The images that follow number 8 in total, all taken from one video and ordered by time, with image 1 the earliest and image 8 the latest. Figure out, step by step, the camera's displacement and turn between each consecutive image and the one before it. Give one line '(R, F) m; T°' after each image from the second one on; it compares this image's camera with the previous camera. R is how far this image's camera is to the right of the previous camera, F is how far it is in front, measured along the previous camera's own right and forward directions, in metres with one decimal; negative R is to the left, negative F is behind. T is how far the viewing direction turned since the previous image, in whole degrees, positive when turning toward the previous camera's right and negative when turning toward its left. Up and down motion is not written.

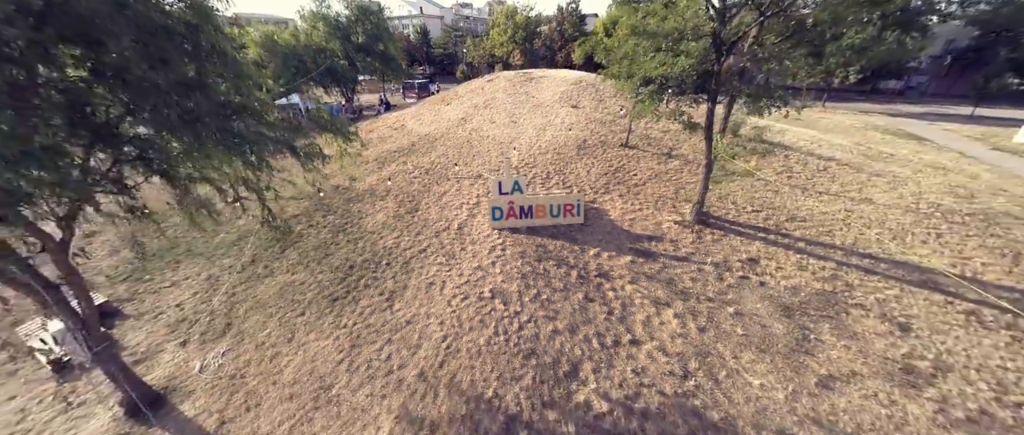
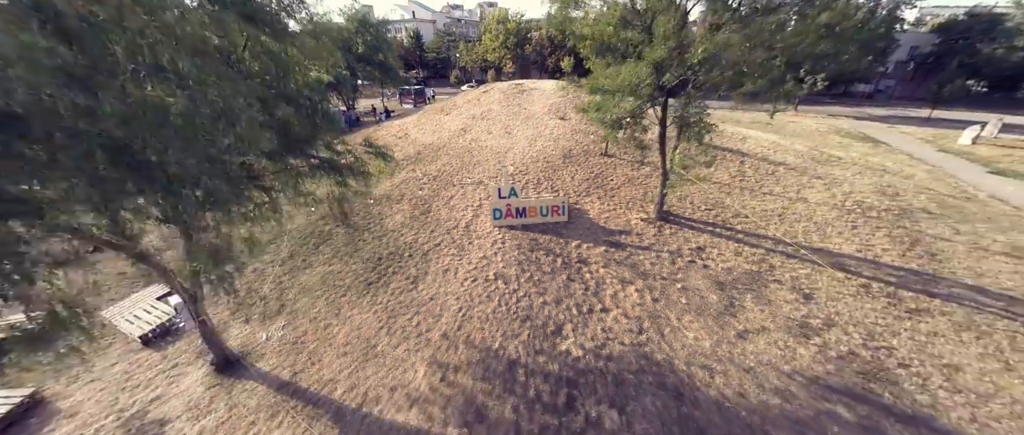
(-0.1, -1.4) m; +1°
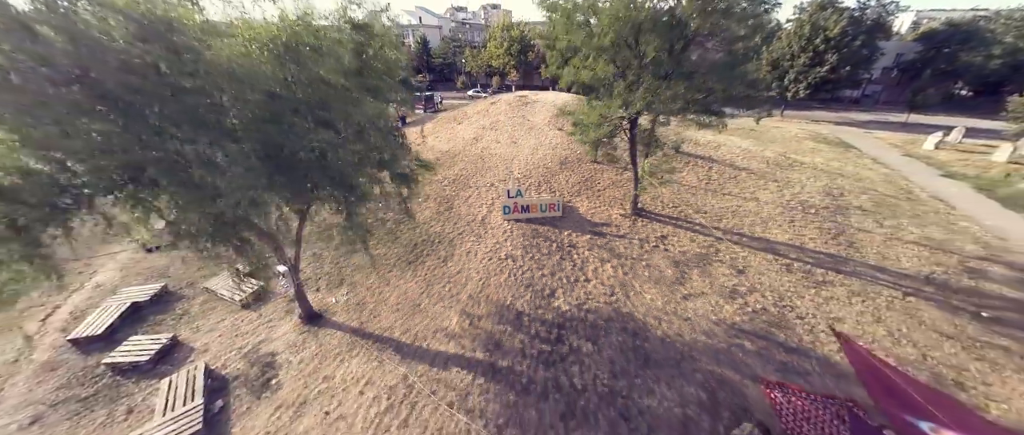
(-0.1, -2.1) m; 0°
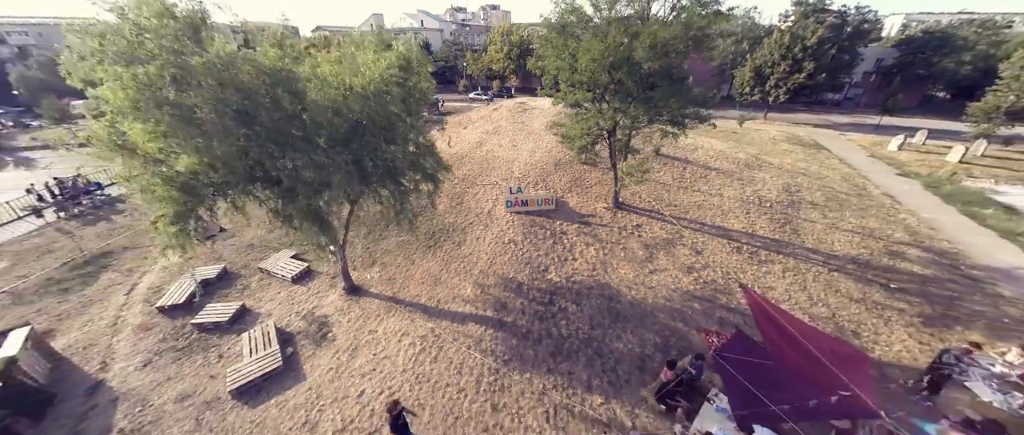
(-0.1, -2.0) m; 0°
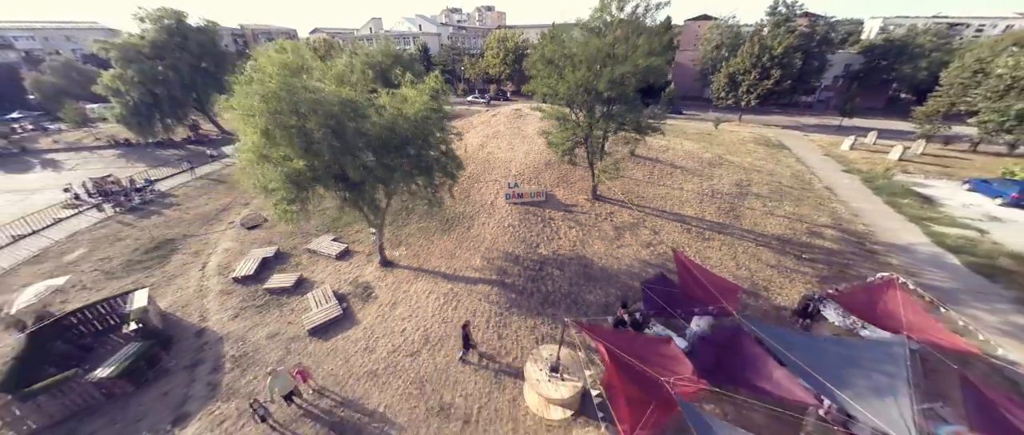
(-0.1, -2.8) m; +1°
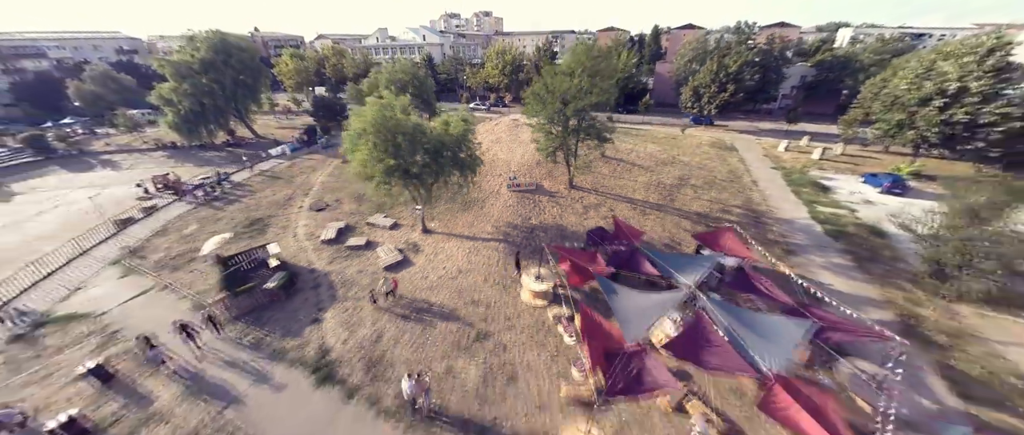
(-0.2, -5.9) m; +1°
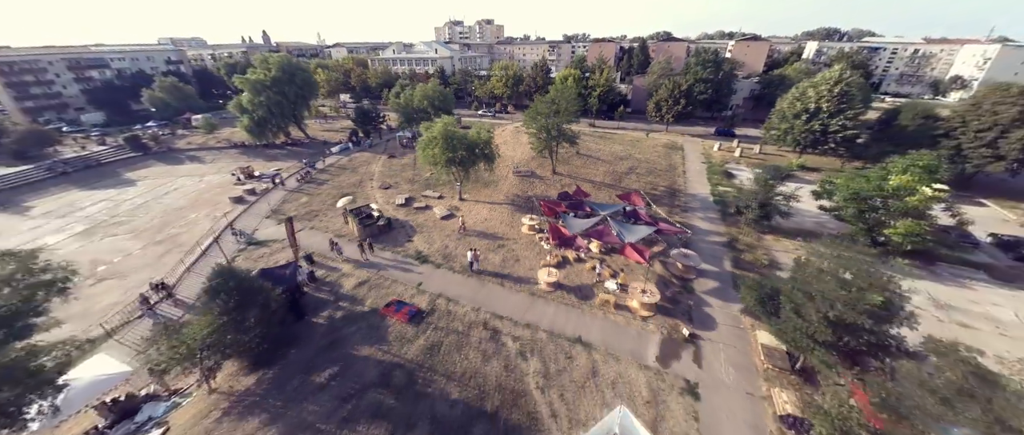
(-0.4, -11.2) m; 0°
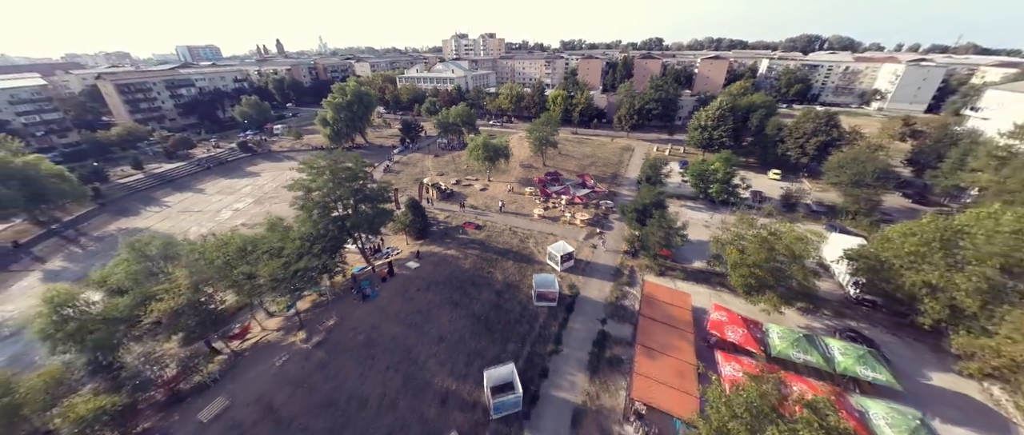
(-1.3, -21.3) m; 0°
